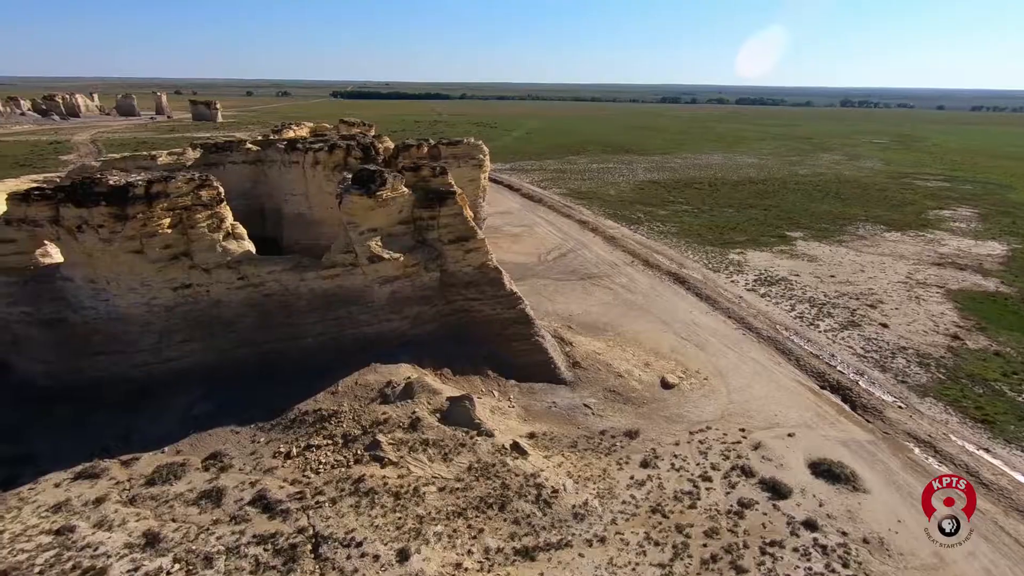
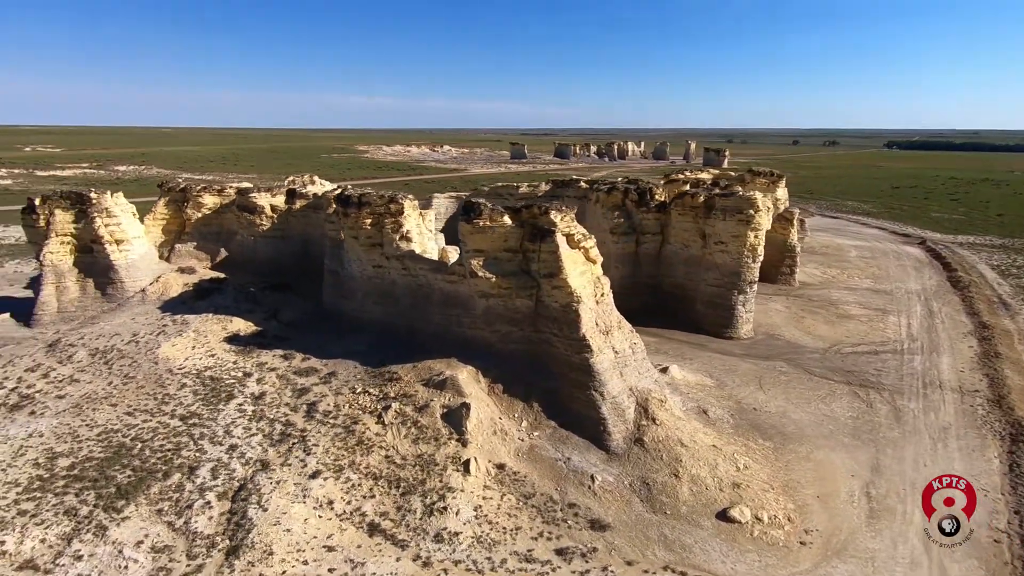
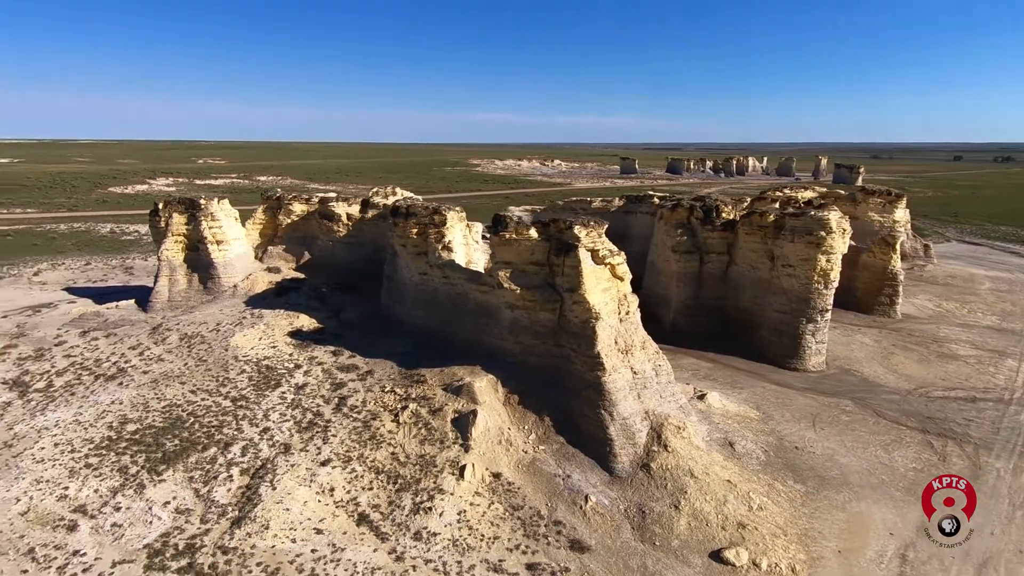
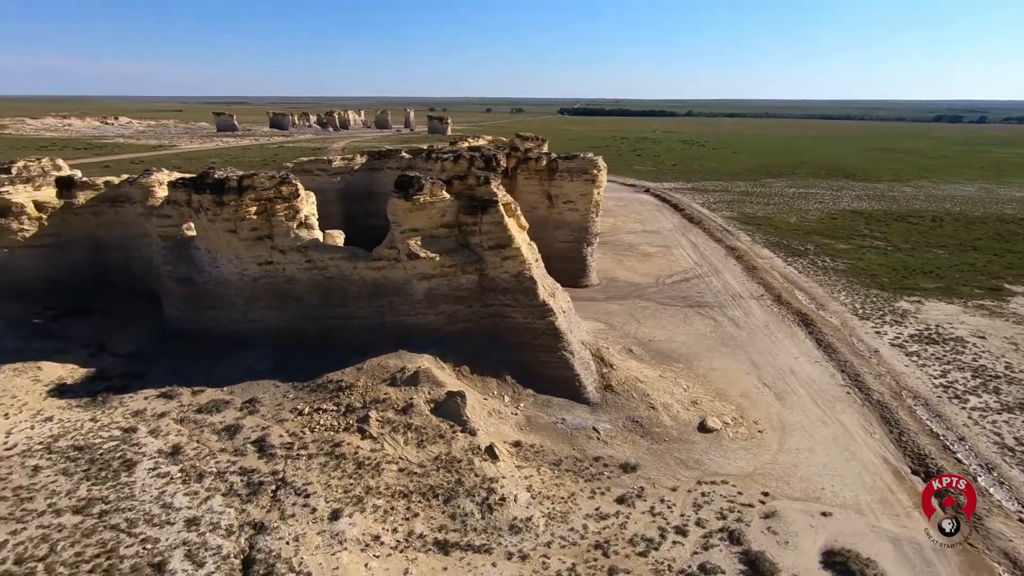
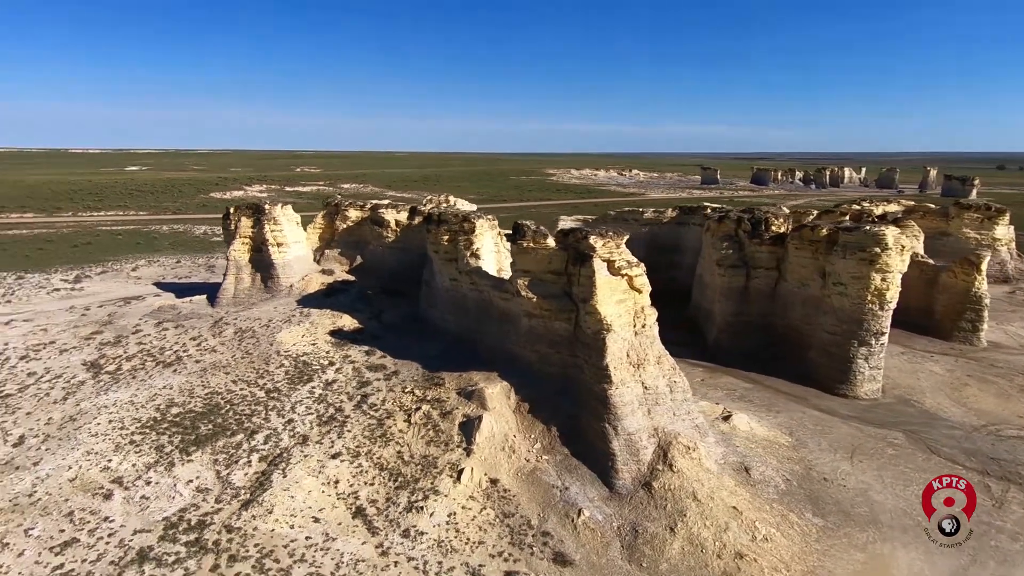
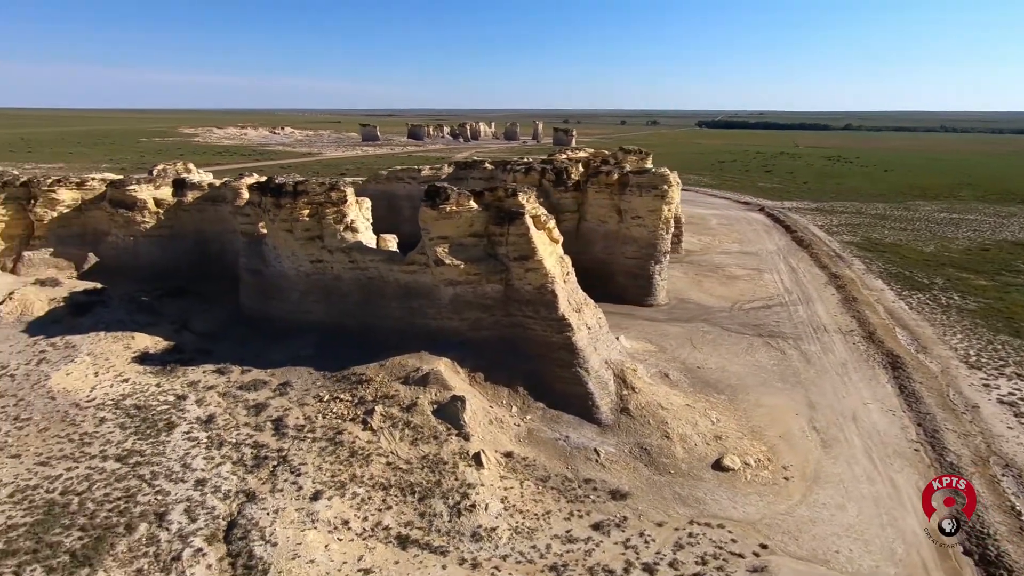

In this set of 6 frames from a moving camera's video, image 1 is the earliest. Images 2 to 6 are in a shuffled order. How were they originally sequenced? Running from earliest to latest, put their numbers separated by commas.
4, 6, 2, 3, 5
